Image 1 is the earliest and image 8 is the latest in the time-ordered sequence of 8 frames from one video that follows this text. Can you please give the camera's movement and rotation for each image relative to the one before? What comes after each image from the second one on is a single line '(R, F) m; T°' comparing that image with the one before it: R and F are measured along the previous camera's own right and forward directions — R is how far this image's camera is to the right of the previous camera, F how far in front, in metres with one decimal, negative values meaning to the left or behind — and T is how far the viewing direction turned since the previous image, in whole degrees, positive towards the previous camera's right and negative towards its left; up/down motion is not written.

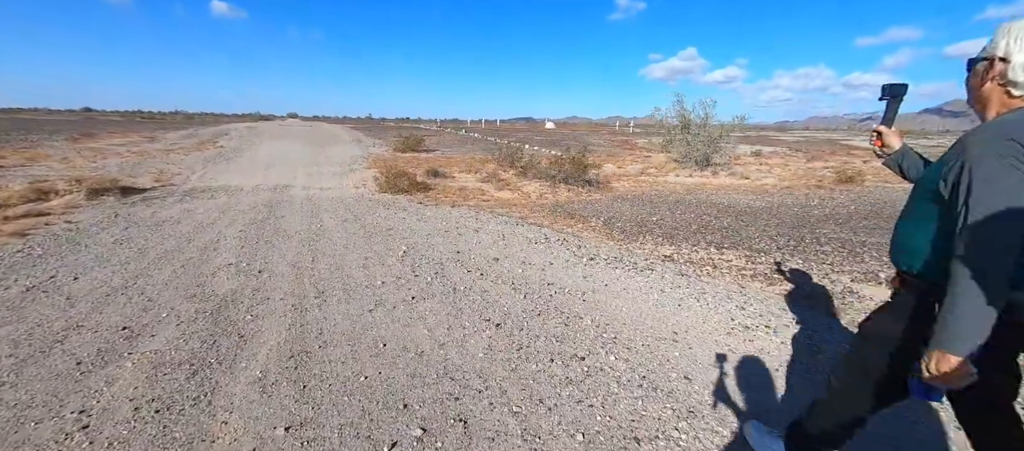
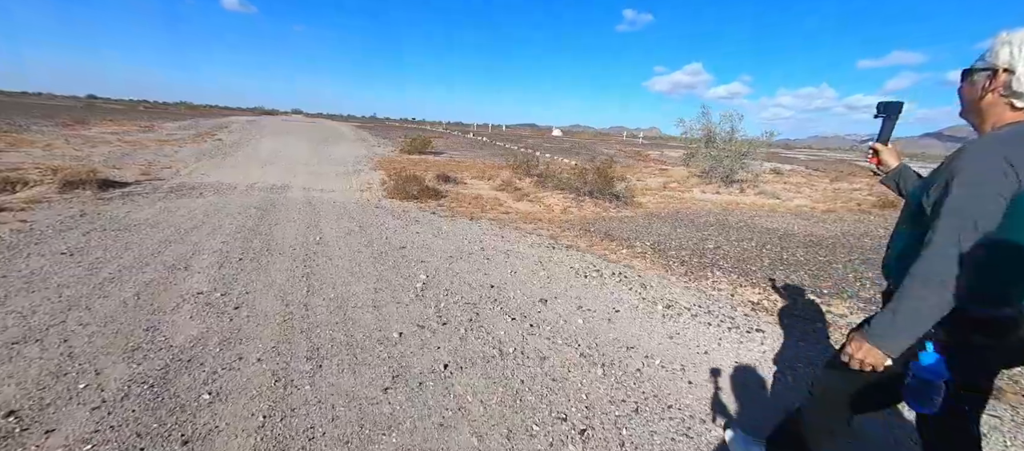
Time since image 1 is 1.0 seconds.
(-0.6, +1.1) m; 0°
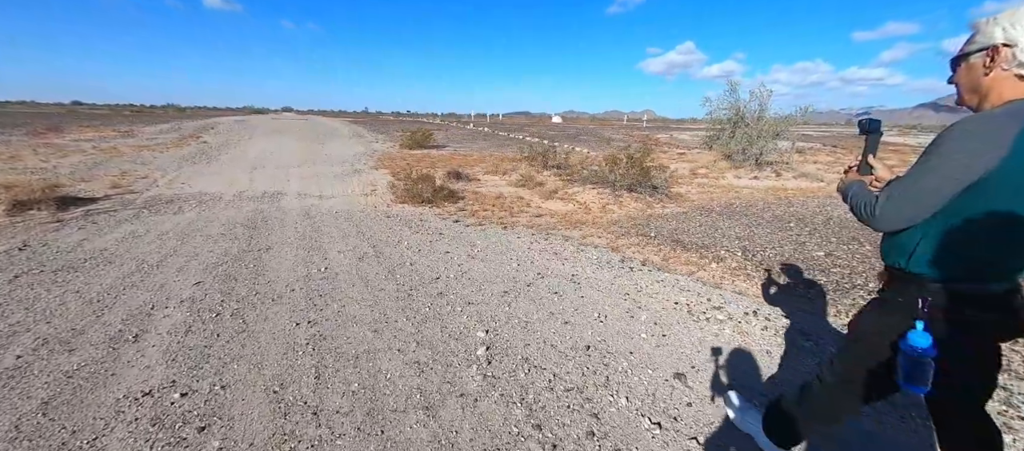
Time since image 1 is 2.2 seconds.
(-0.8, +1.5) m; 0°
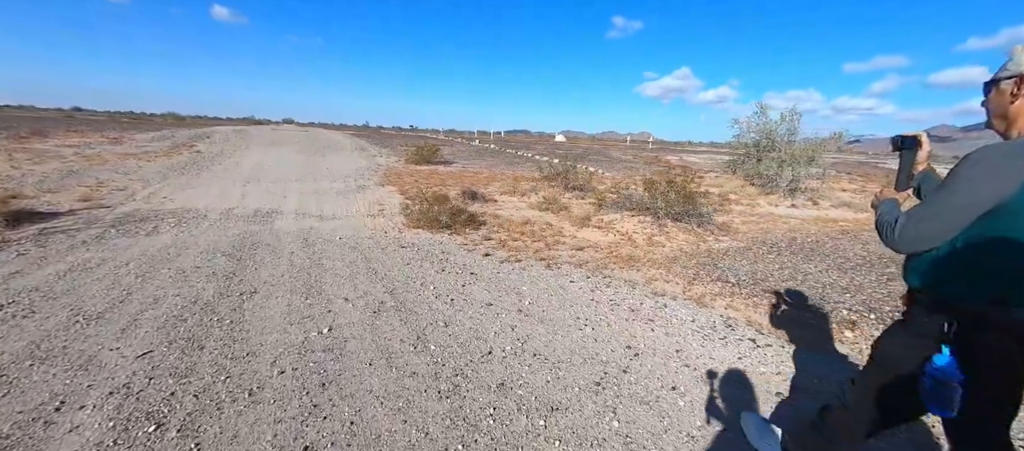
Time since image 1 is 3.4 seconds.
(-0.8, +1.3) m; +1°
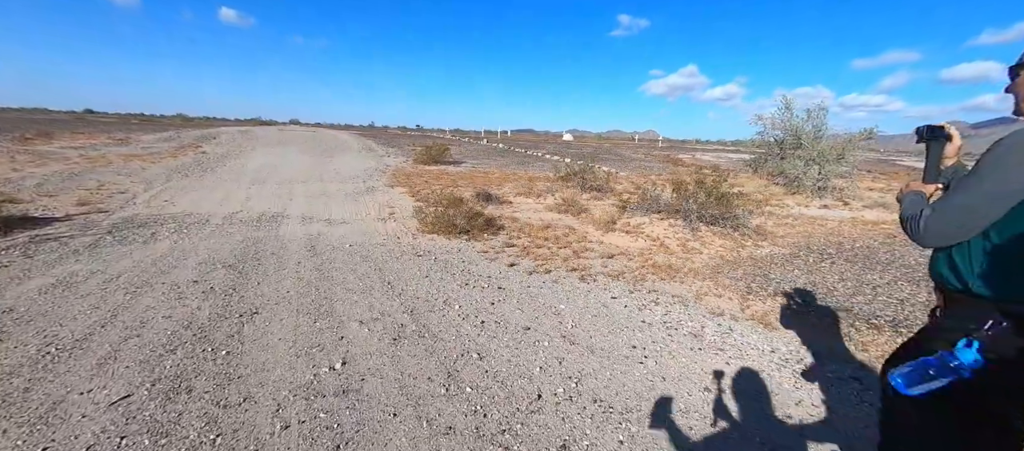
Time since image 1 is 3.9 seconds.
(-0.3, +0.6) m; -1°
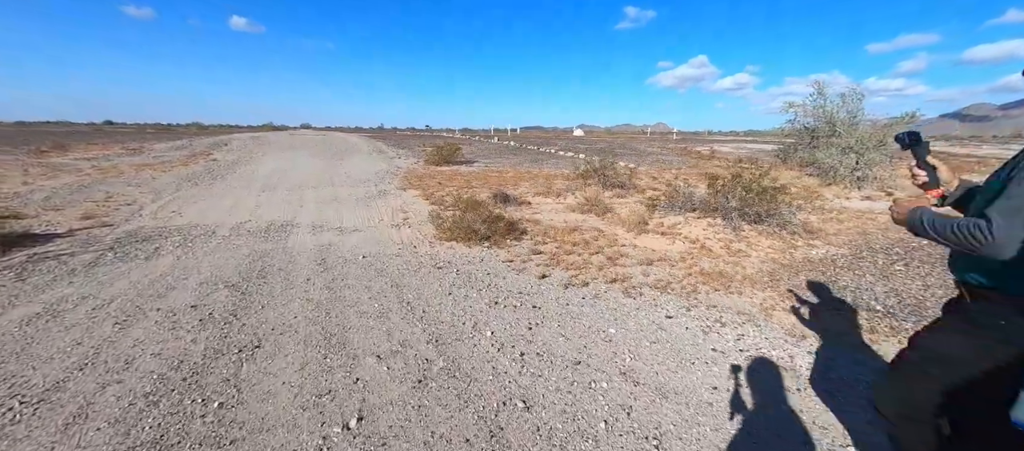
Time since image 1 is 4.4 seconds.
(-0.3, +0.6) m; -2°
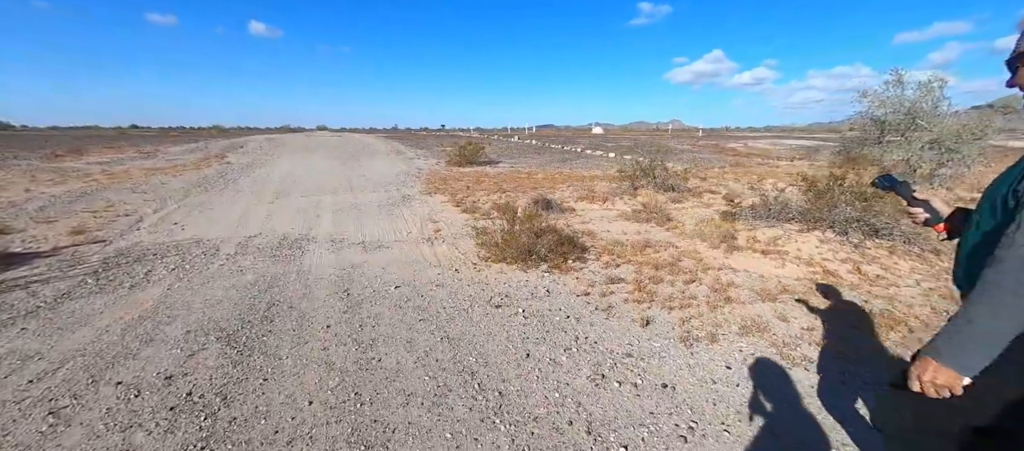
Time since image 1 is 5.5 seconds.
(-0.8, +1.4) m; -2°
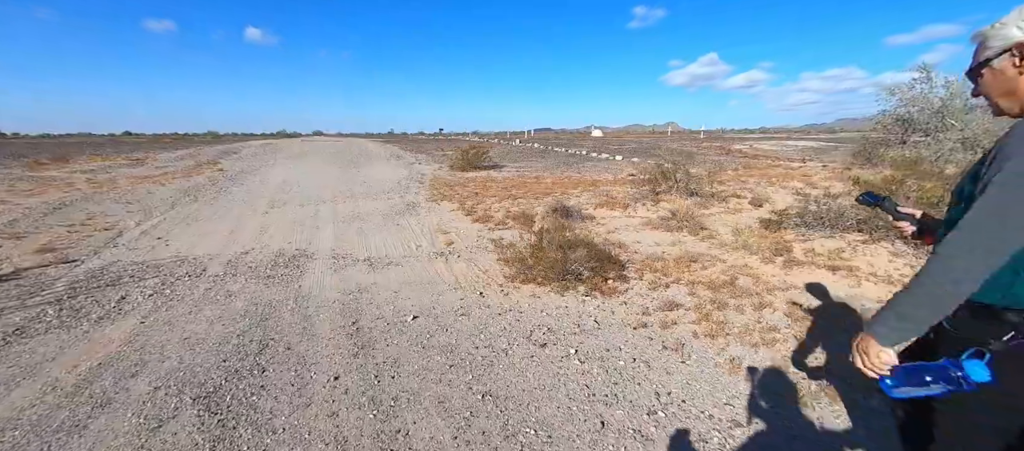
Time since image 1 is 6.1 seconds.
(-0.5, +0.8) m; 0°
